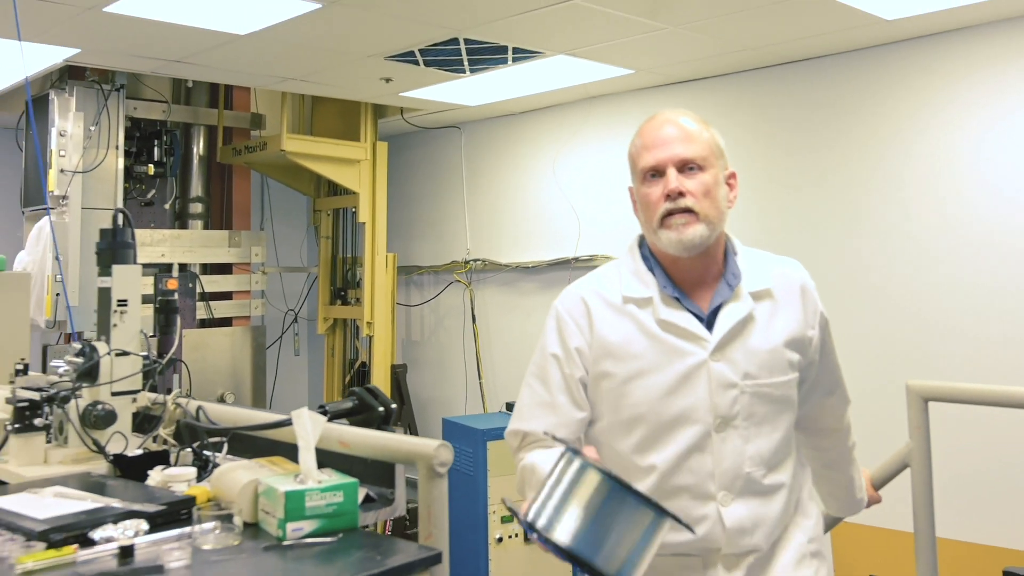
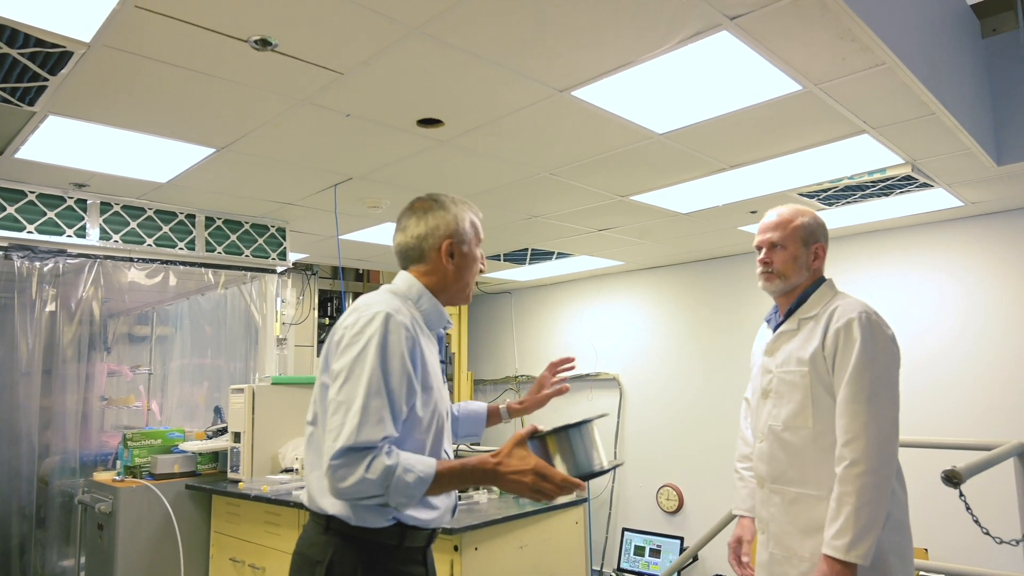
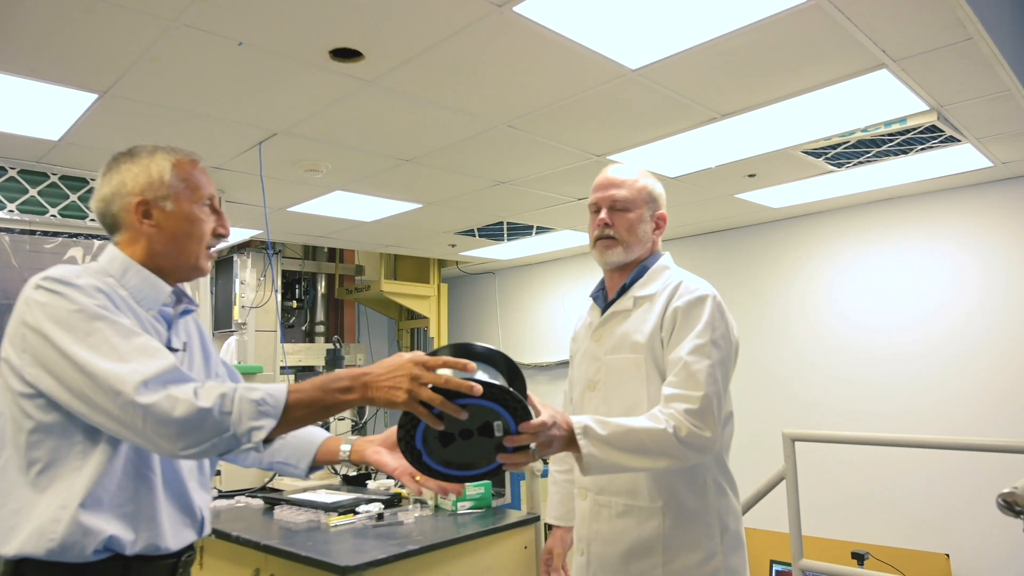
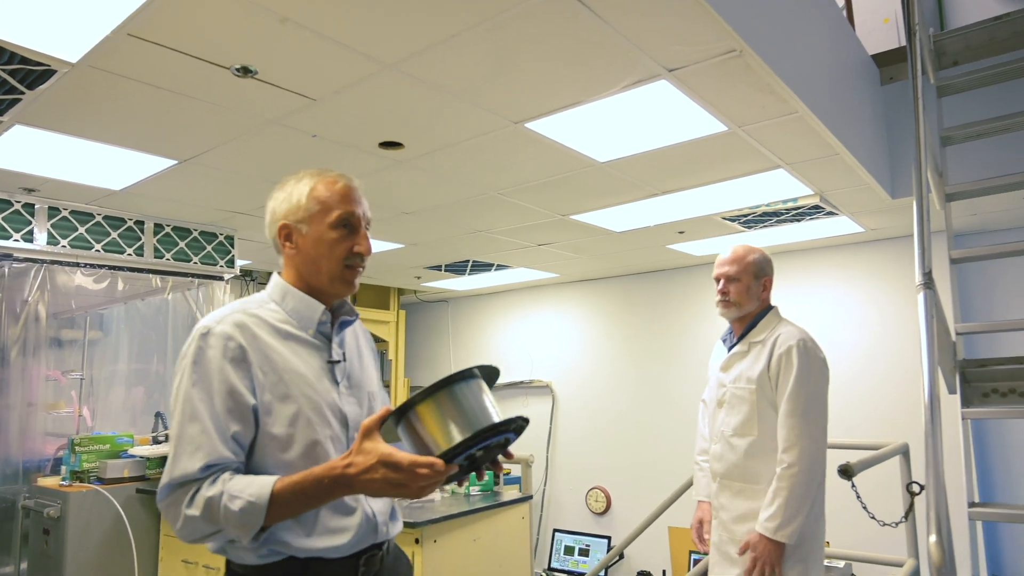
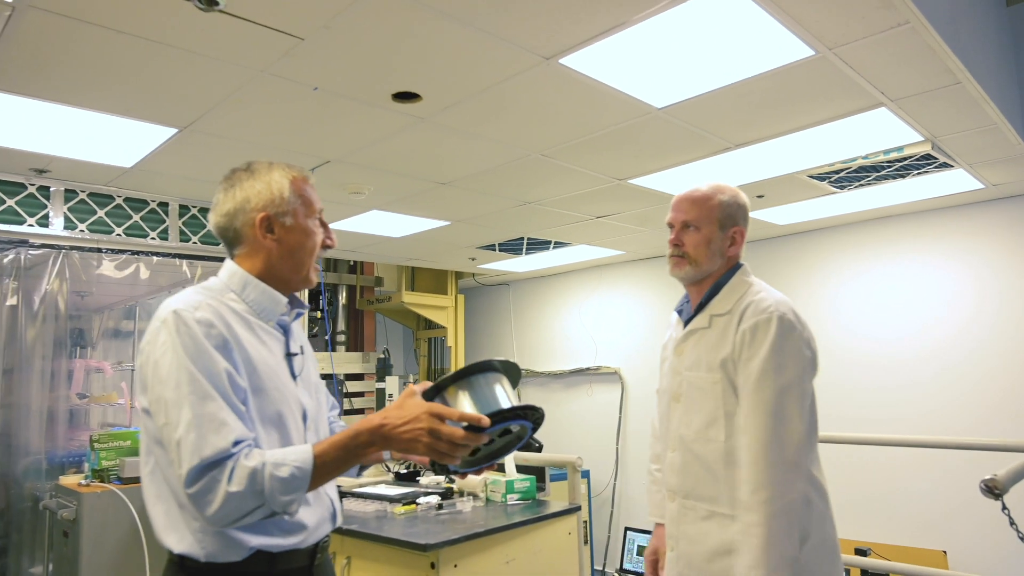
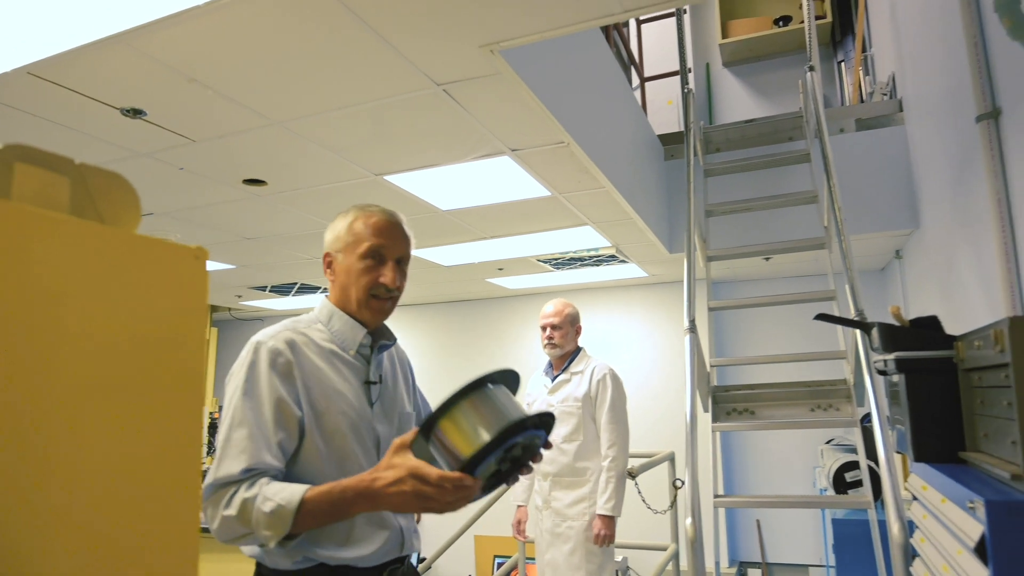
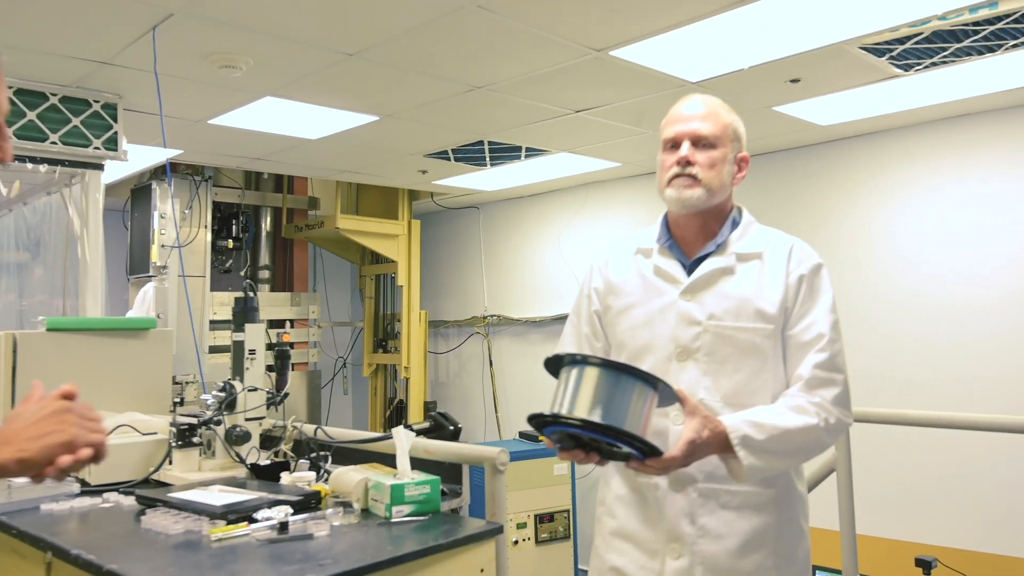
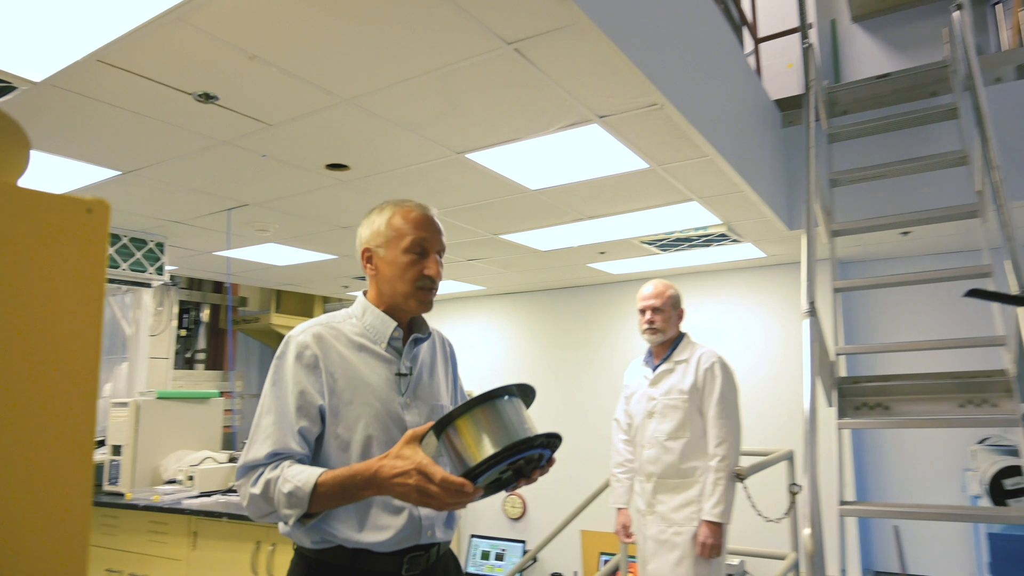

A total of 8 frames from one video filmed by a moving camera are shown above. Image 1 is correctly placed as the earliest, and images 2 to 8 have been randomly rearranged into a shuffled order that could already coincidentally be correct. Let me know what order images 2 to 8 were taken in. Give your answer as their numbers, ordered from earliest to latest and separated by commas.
7, 3, 5, 2, 4, 8, 6
